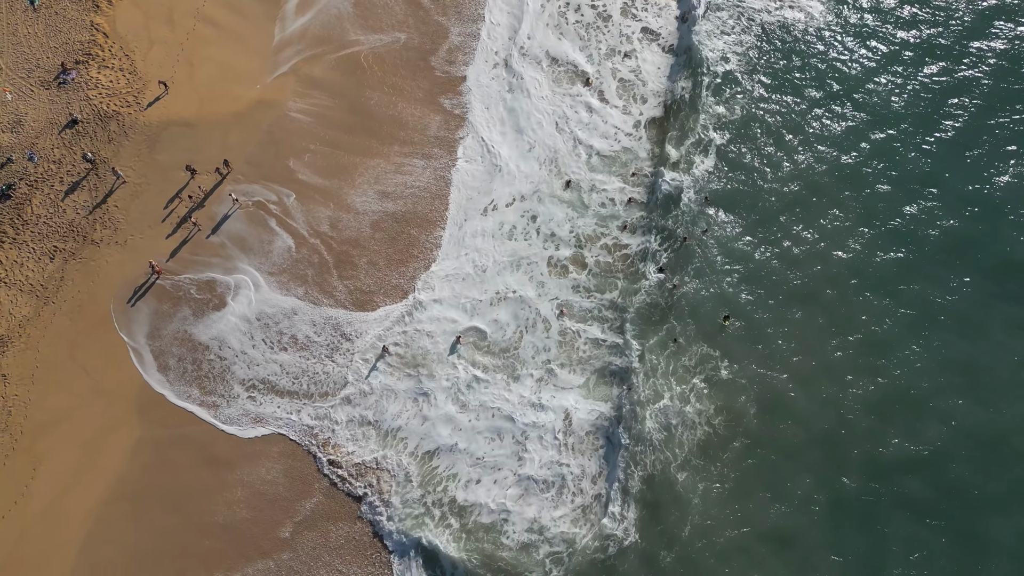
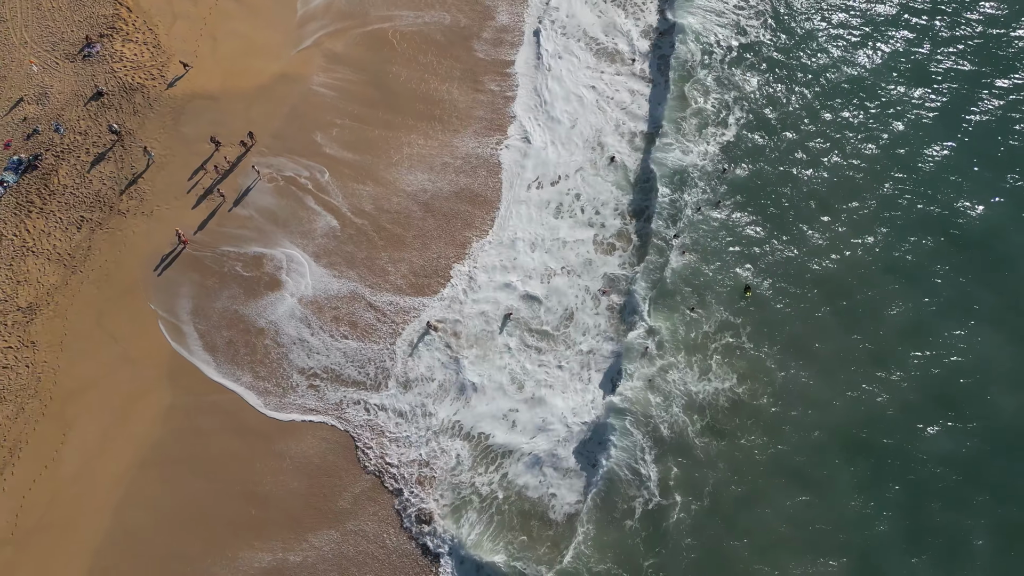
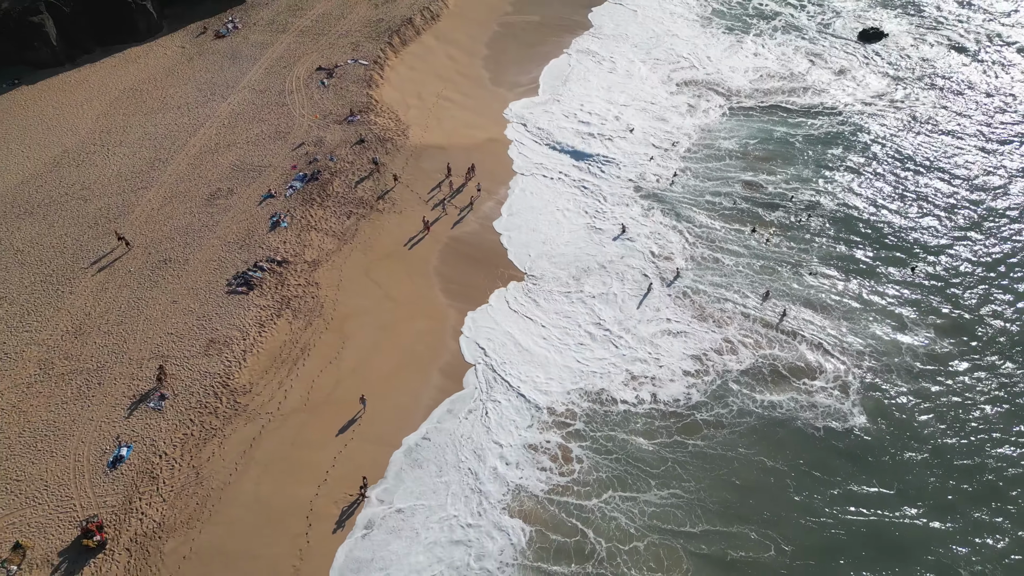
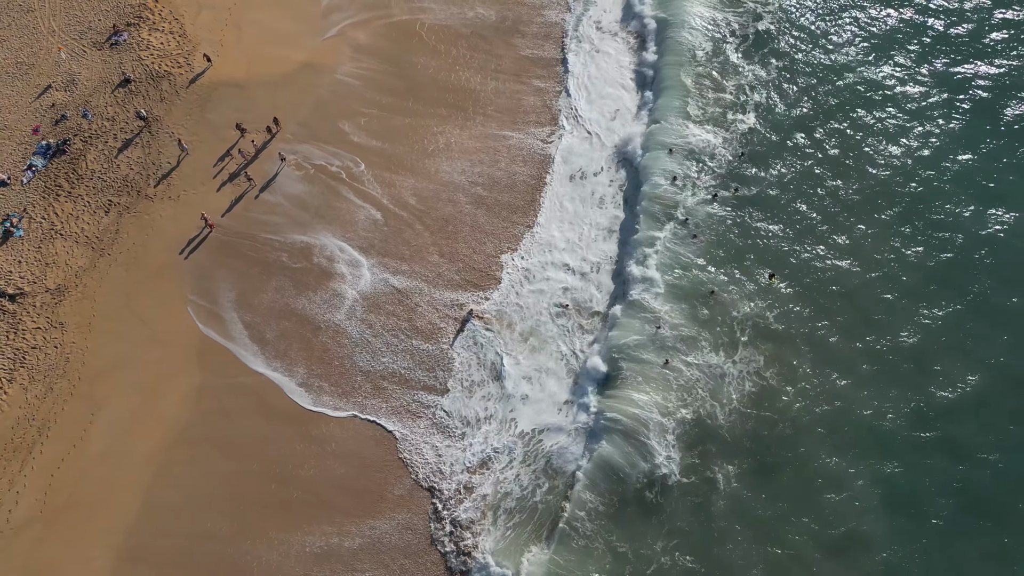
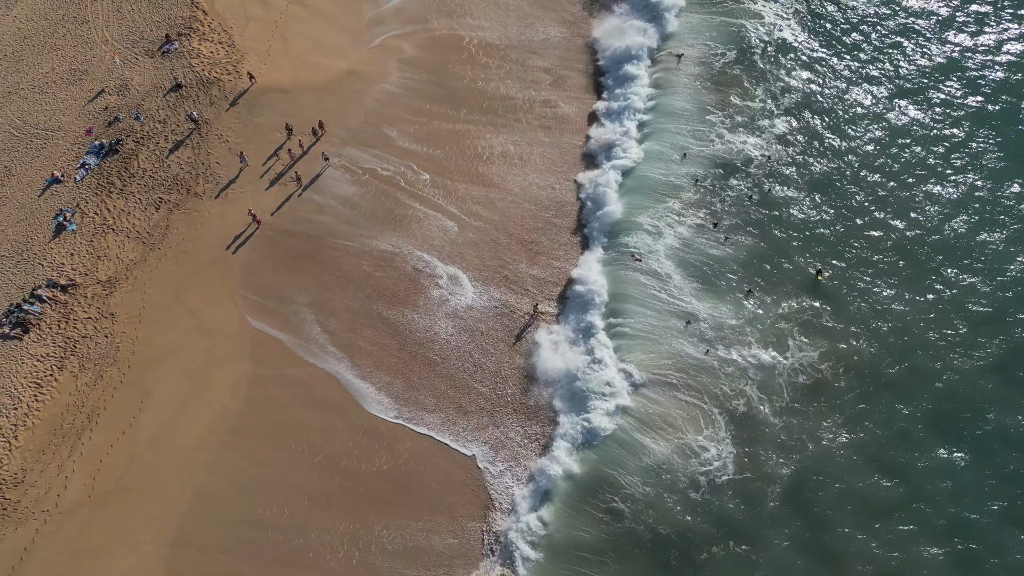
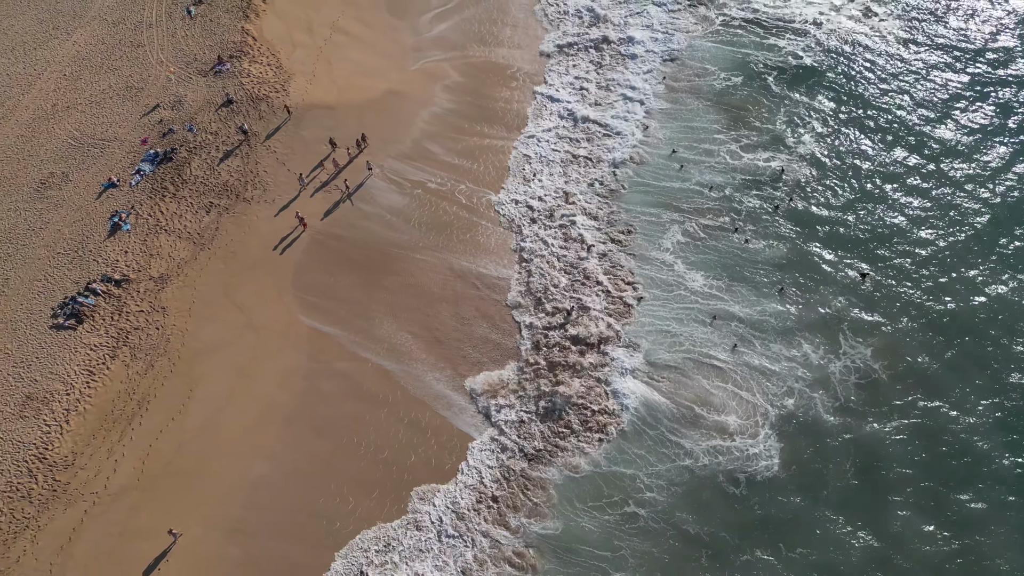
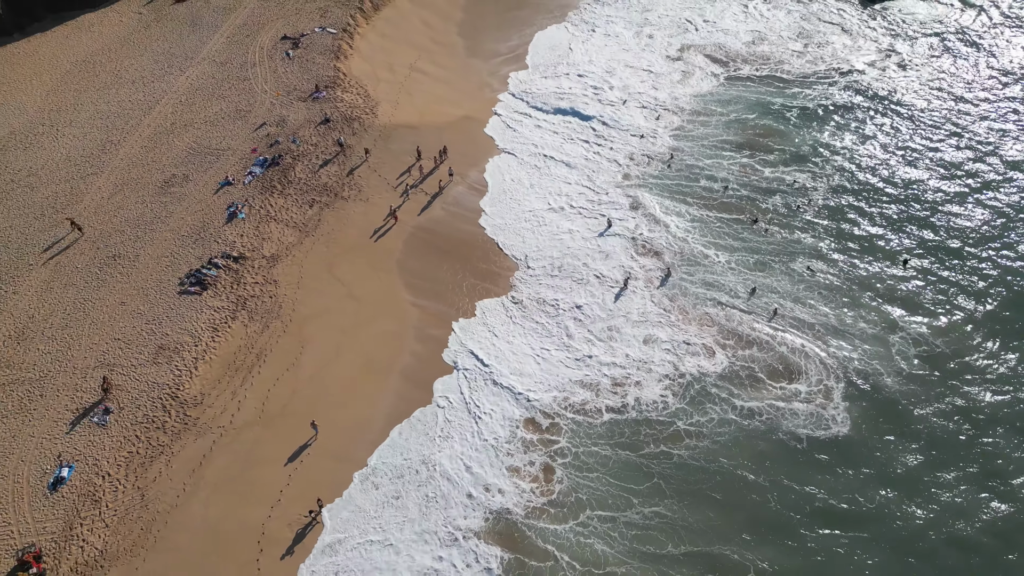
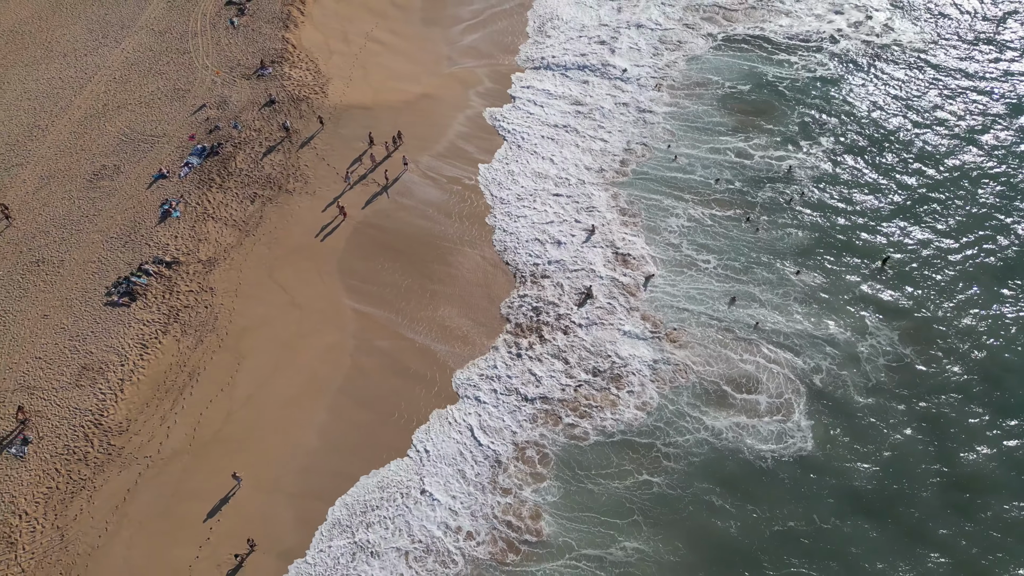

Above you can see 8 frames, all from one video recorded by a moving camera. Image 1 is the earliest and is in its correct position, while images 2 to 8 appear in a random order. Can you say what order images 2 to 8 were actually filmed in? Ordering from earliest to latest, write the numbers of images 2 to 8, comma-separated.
2, 4, 5, 6, 8, 7, 3
